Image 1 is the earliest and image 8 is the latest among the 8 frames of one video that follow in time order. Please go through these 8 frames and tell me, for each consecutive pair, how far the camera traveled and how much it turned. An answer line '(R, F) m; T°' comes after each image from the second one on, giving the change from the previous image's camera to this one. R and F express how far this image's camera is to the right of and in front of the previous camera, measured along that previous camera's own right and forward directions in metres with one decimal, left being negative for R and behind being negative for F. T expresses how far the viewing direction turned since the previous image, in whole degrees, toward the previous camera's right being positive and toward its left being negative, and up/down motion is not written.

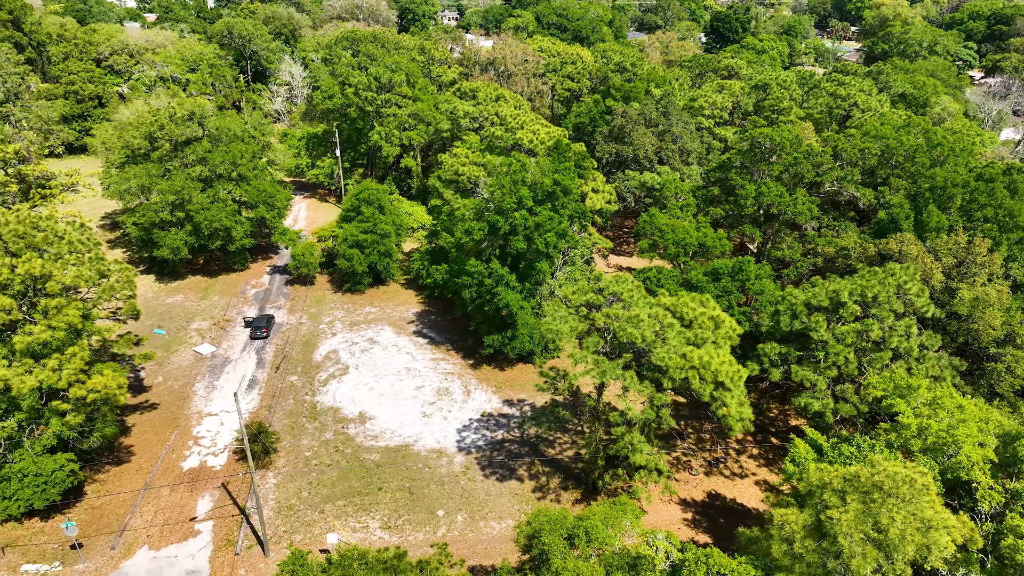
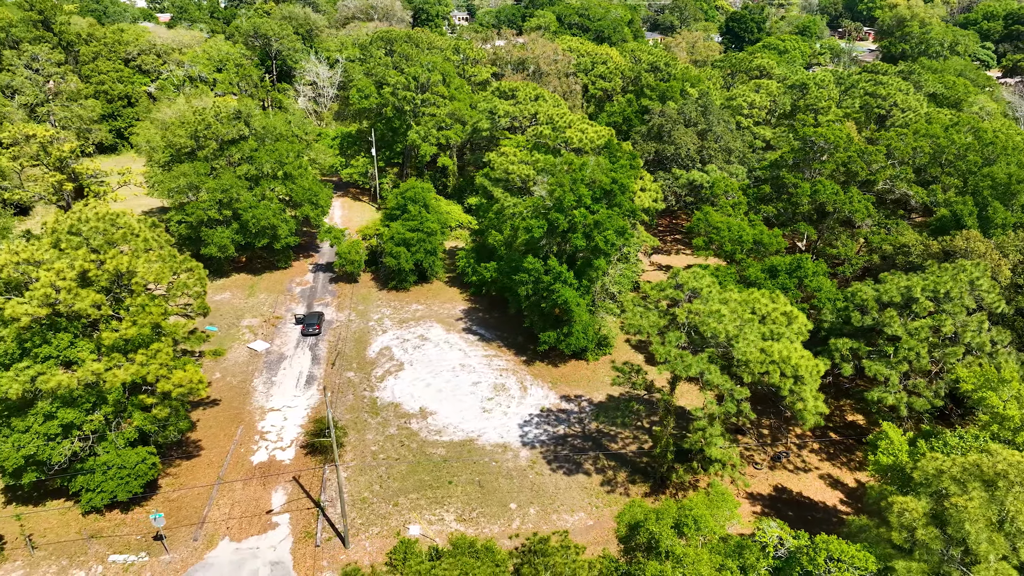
(-3.6, -0.4) m; 0°
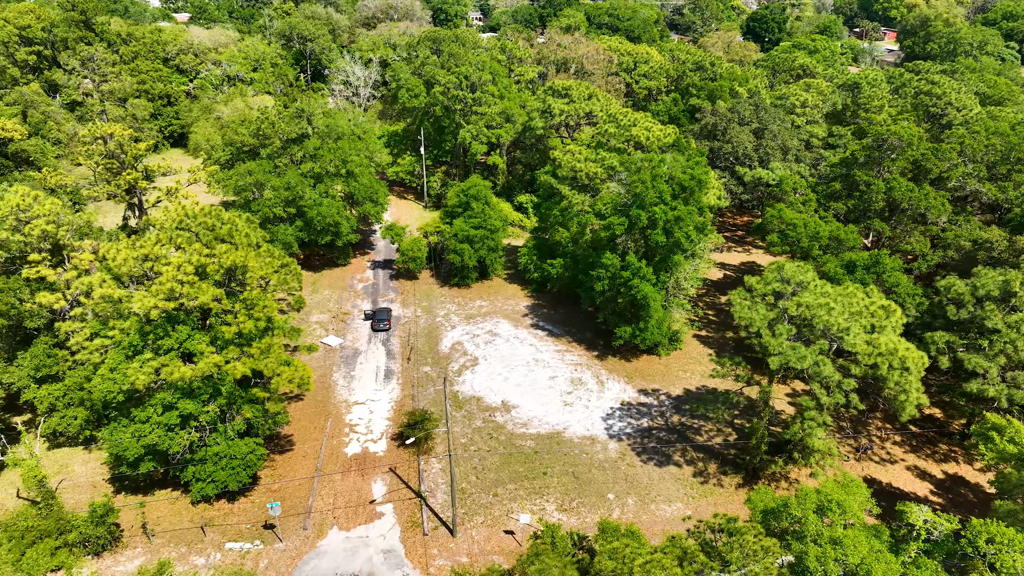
(-5.0, -0.5) m; 0°
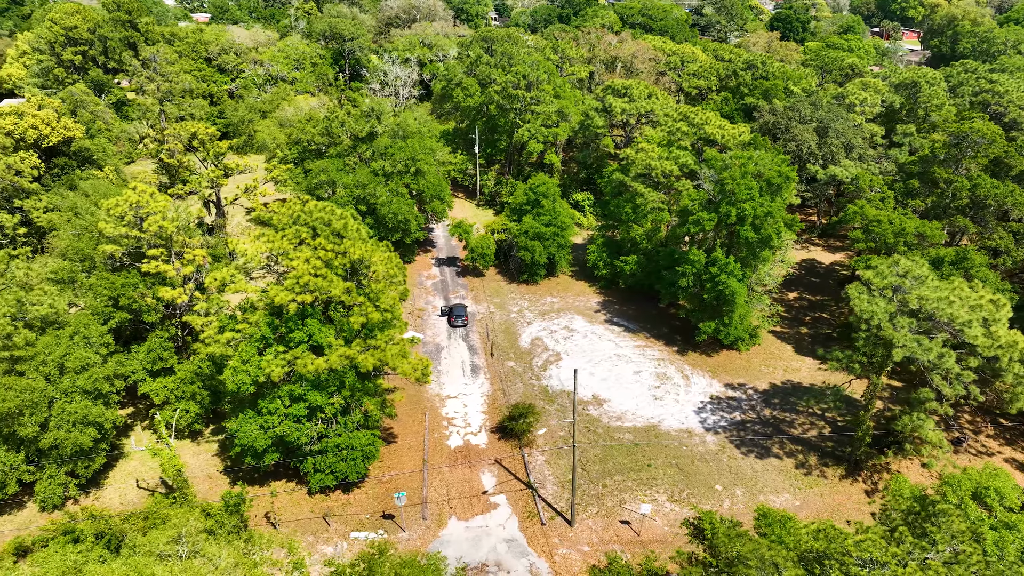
(-5.7, -0.4) m; 0°
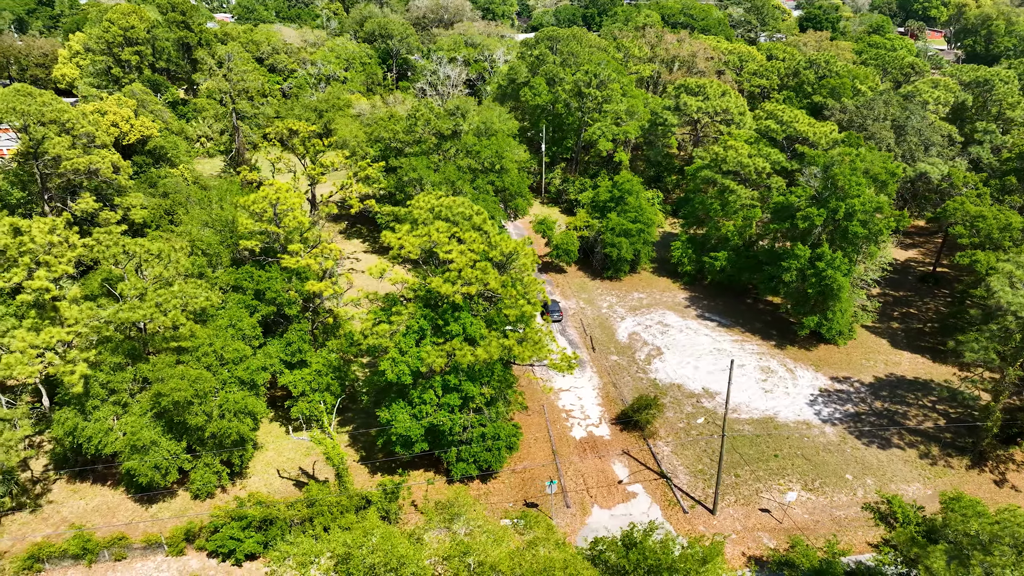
(-7.1, -0.5) m; 0°
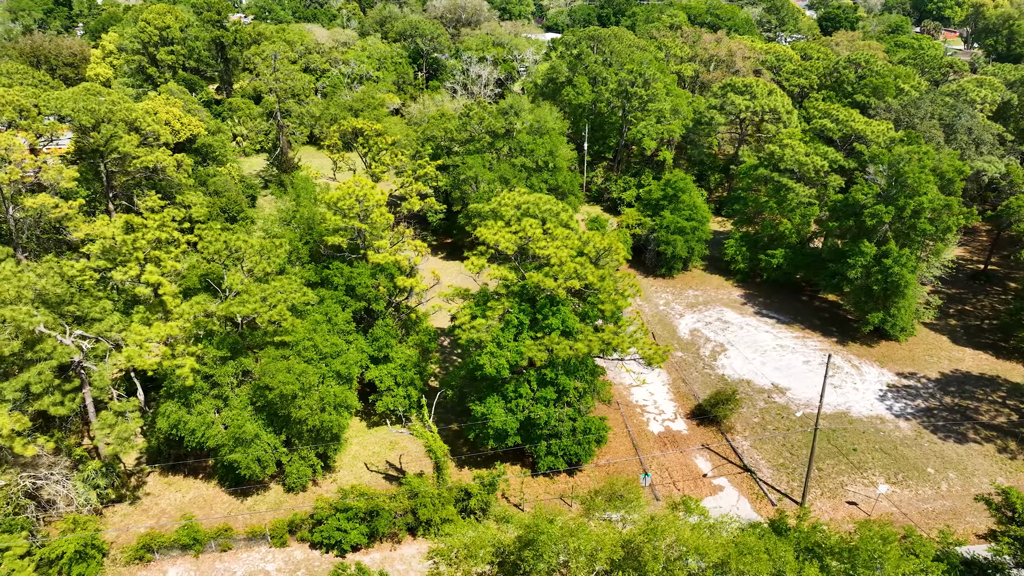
(-4.6, -0.3) m; 0°
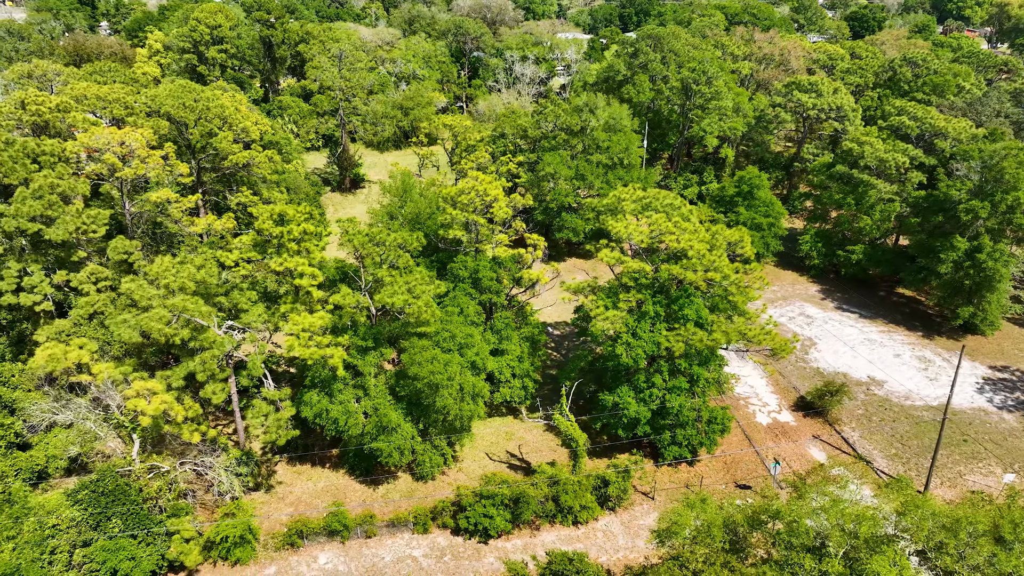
(-6.6, -0.4) m; 0°
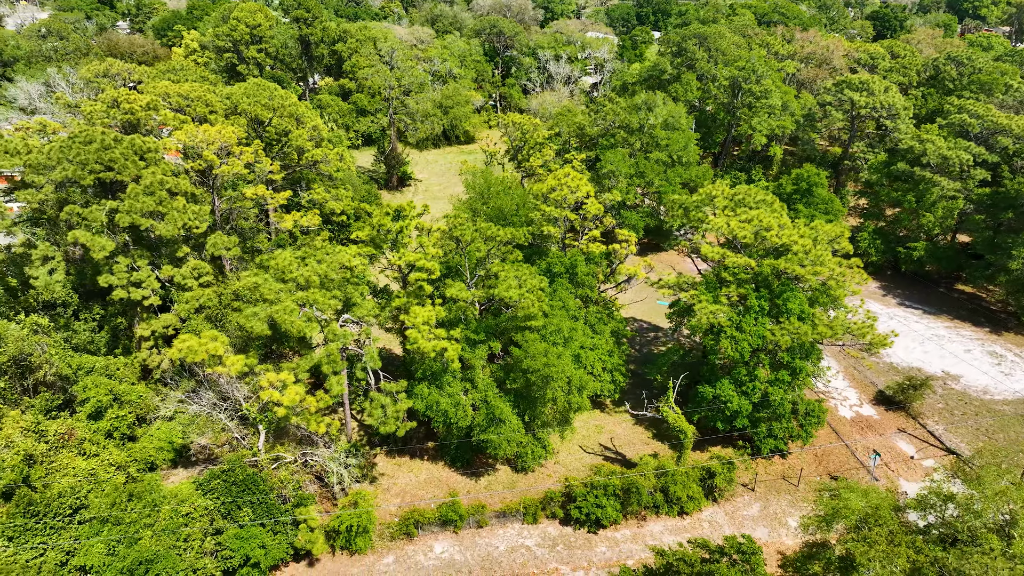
(-5.2, -0.4) m; 0°
